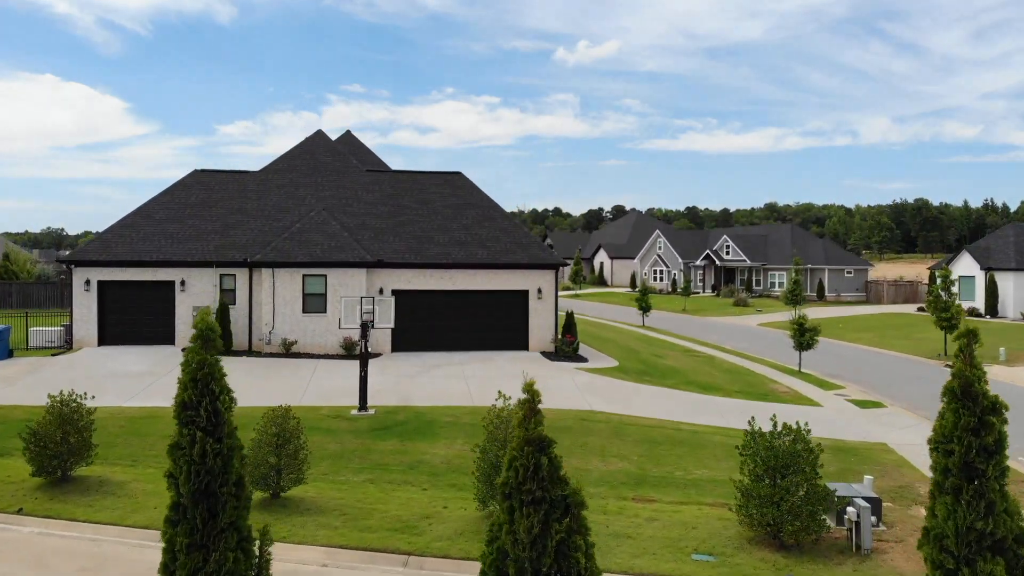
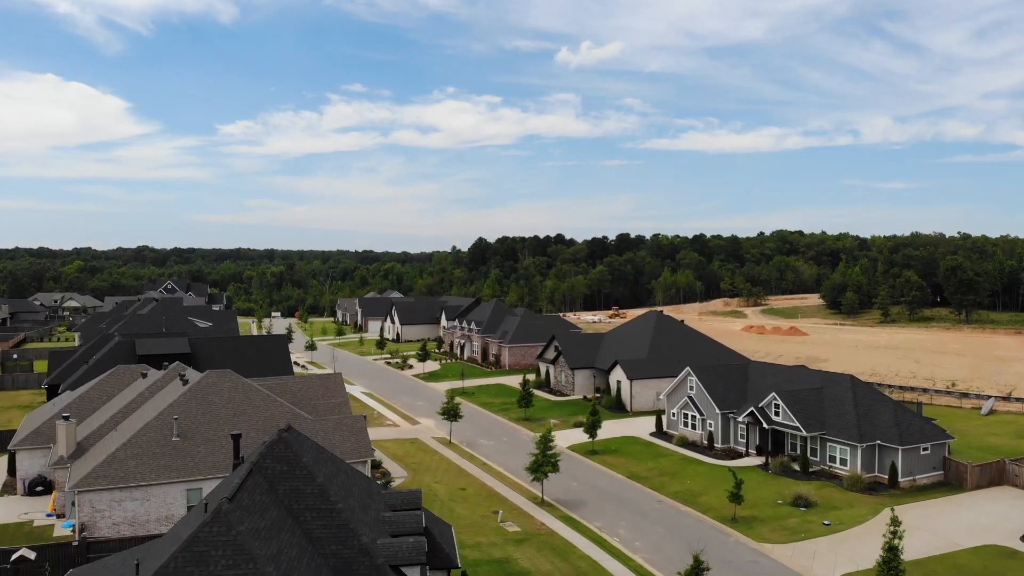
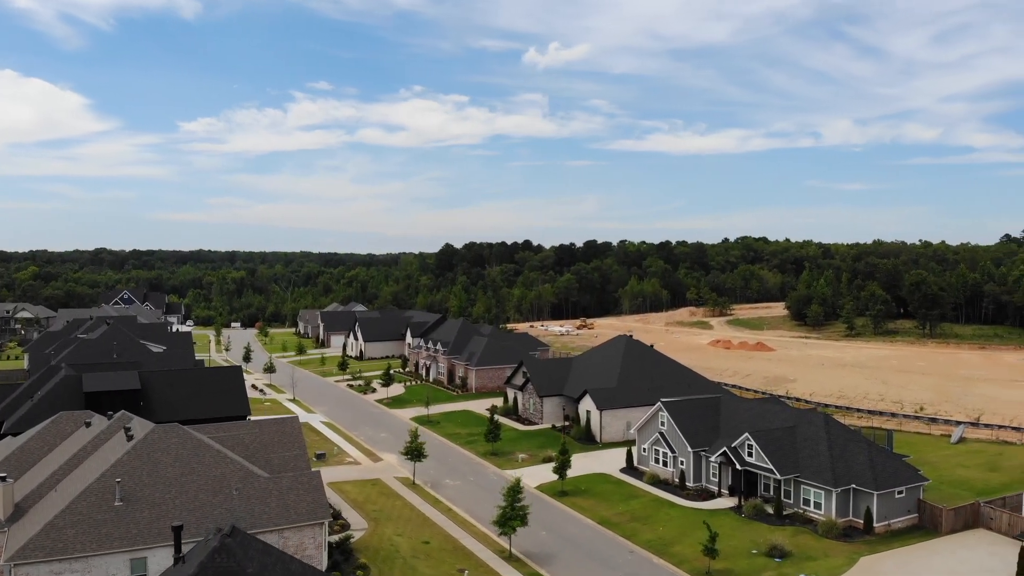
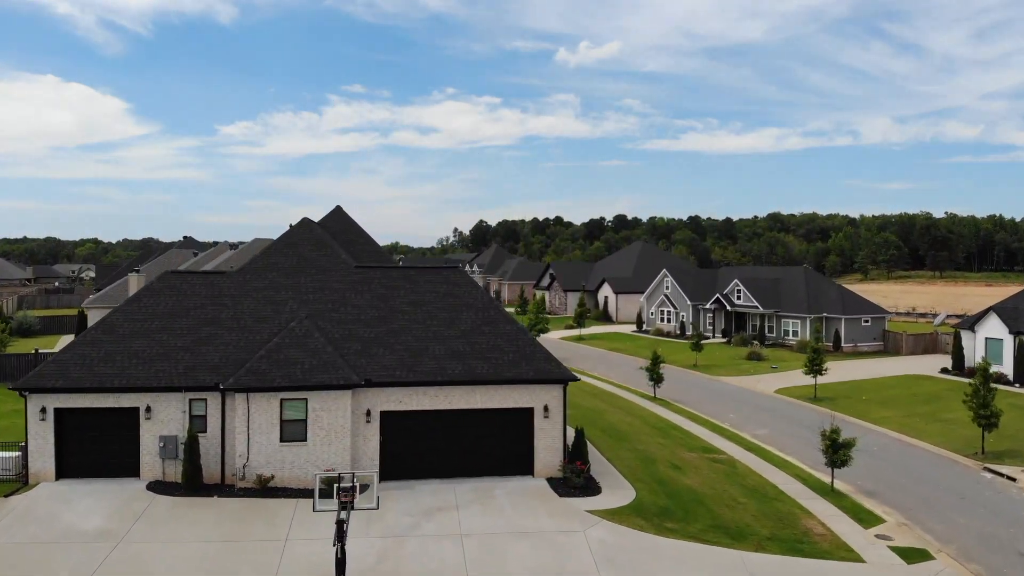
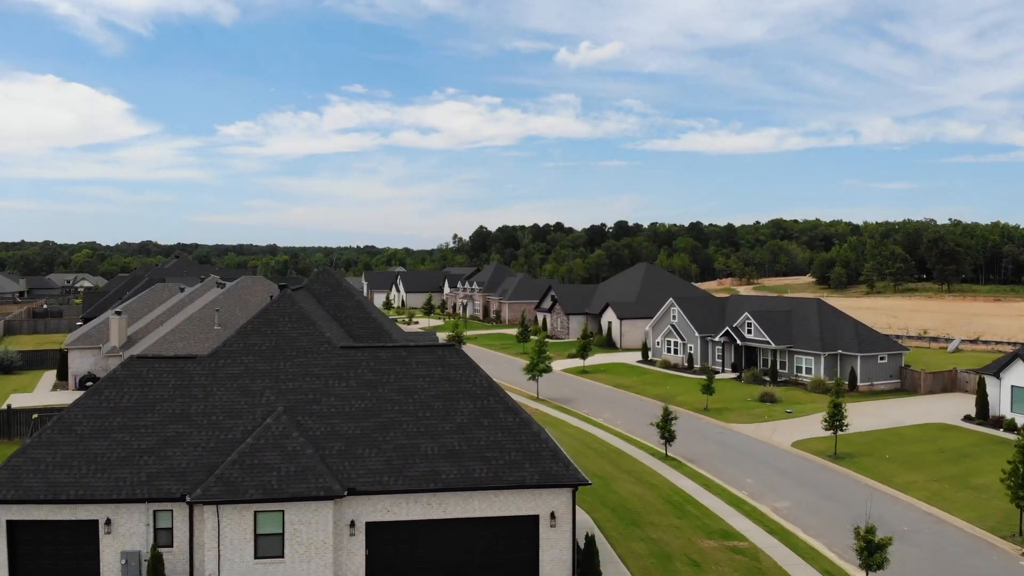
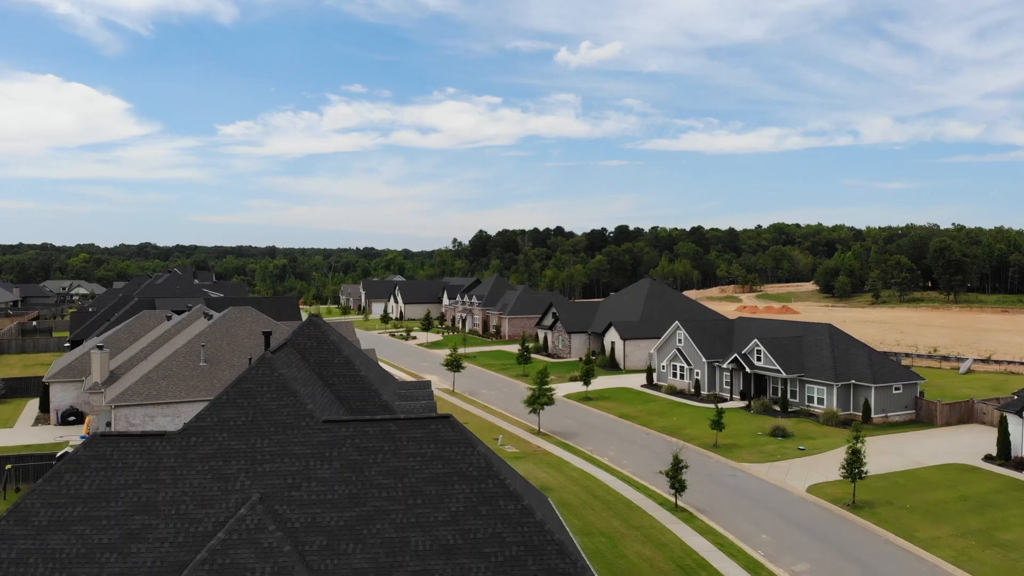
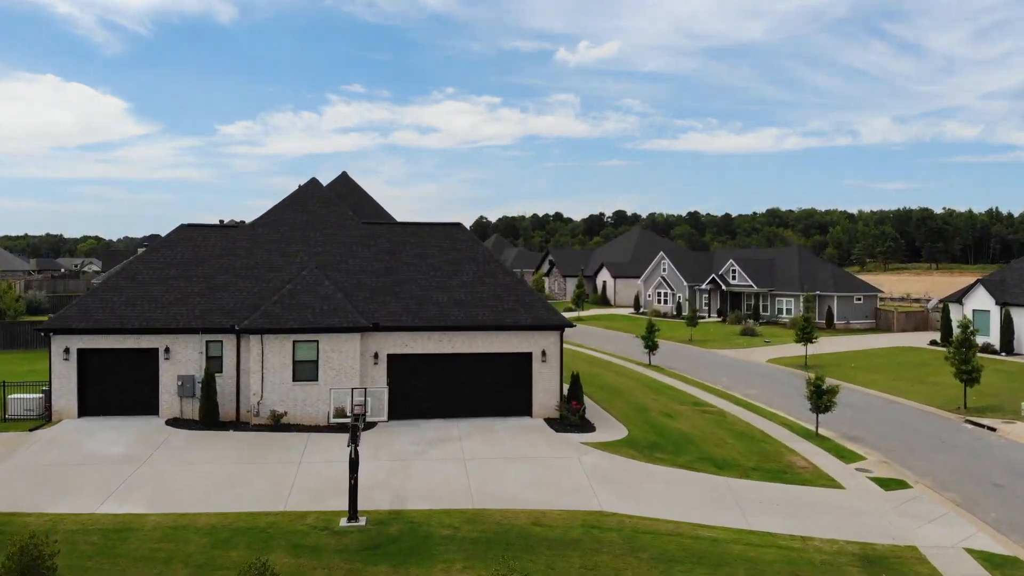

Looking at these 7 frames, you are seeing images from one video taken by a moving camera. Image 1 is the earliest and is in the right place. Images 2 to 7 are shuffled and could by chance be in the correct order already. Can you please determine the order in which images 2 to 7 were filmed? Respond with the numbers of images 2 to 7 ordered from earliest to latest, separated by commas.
7, 4, 5, 6, 2, 3
